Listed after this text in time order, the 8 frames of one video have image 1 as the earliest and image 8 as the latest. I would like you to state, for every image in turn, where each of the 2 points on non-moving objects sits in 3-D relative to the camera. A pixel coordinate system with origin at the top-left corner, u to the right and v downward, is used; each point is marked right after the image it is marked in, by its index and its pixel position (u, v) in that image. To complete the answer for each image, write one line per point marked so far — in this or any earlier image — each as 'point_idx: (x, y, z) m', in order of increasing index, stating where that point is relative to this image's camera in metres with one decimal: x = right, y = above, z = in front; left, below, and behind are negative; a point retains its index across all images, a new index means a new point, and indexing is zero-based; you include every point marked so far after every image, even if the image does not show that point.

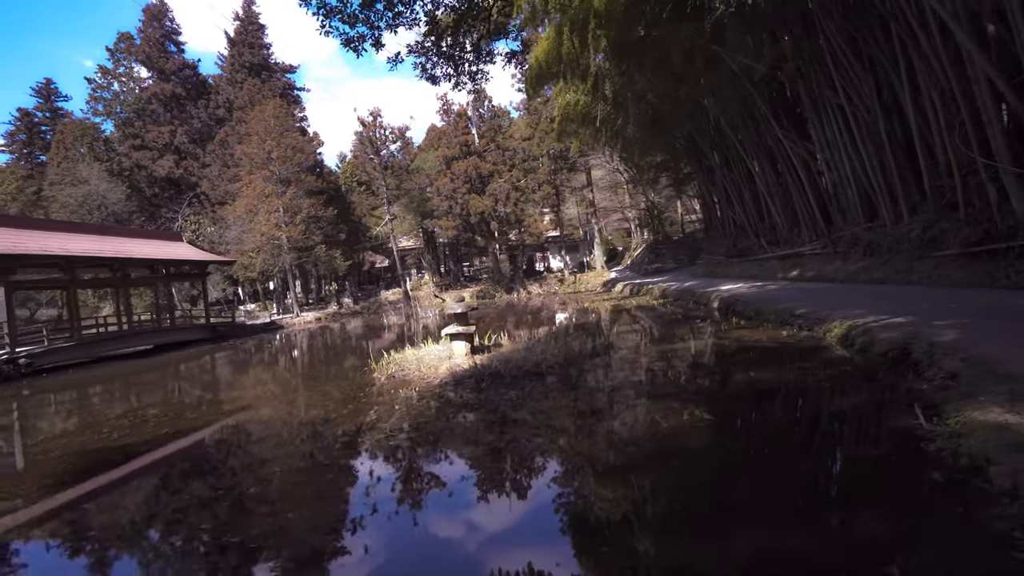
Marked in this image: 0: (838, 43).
0: (+6.2, +4.8, +8.8) m
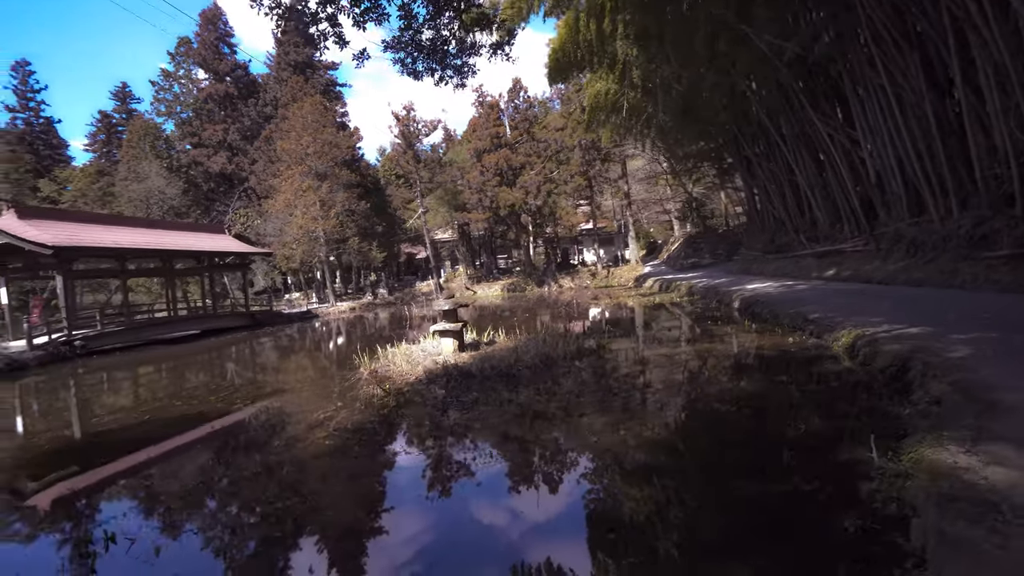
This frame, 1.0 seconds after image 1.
0: (+6.8, +4.8, +8.0) m
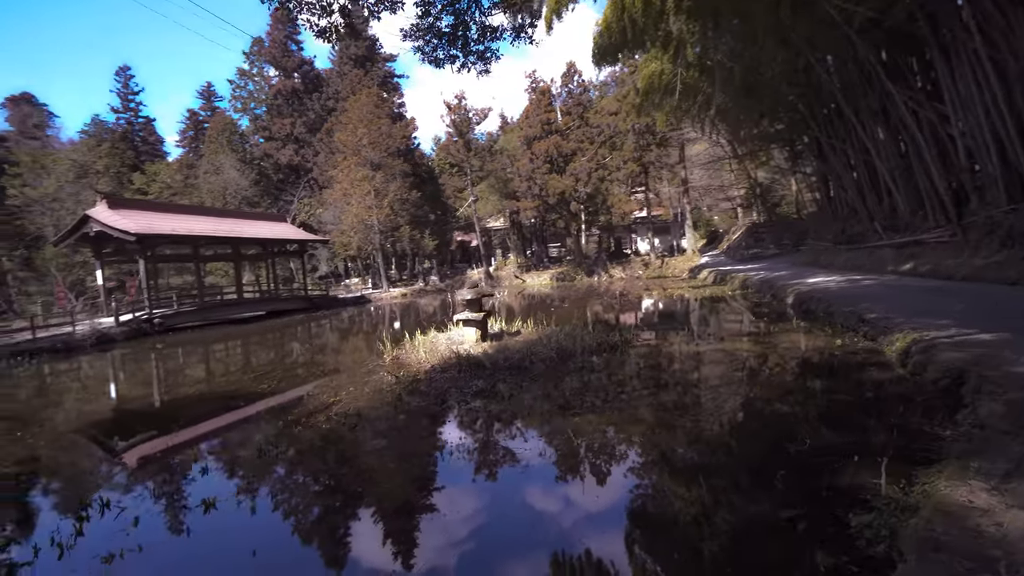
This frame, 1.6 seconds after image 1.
0: (+7.5, +4.9, +6.9) m
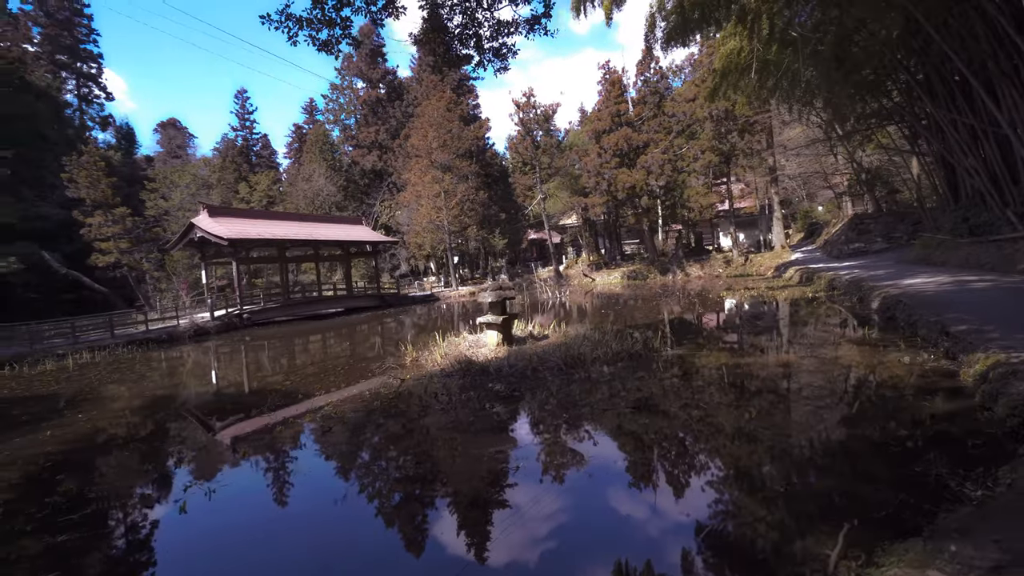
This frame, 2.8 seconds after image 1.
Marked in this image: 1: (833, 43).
0: (+8.2, +4.8, +5.3) m
1: (+4.5, +3.4, +6.2) m
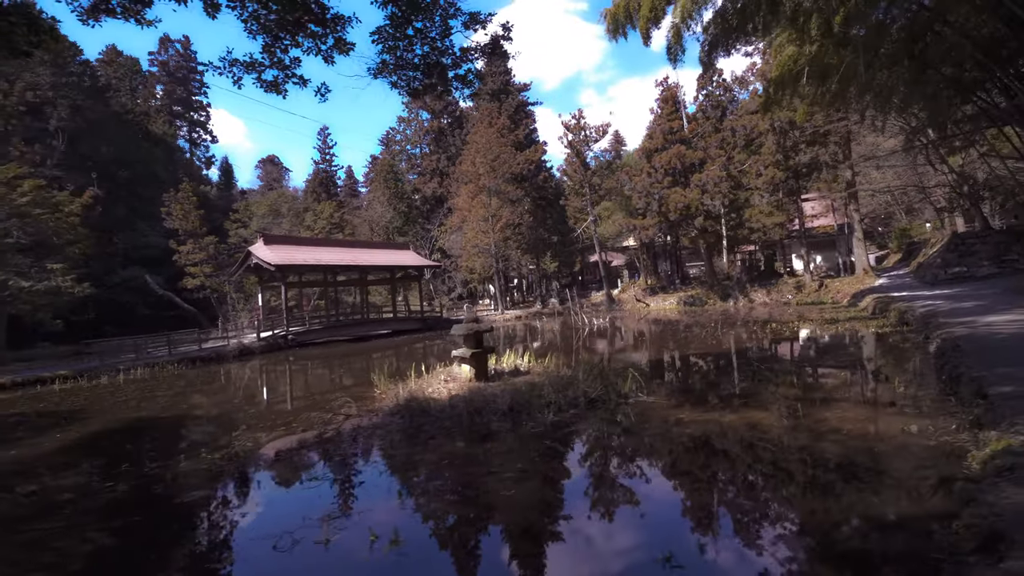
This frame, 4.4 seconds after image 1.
0: (+8.3, +4.5, +3.9) m
1: (+4.8, +3.0, +5.4) m
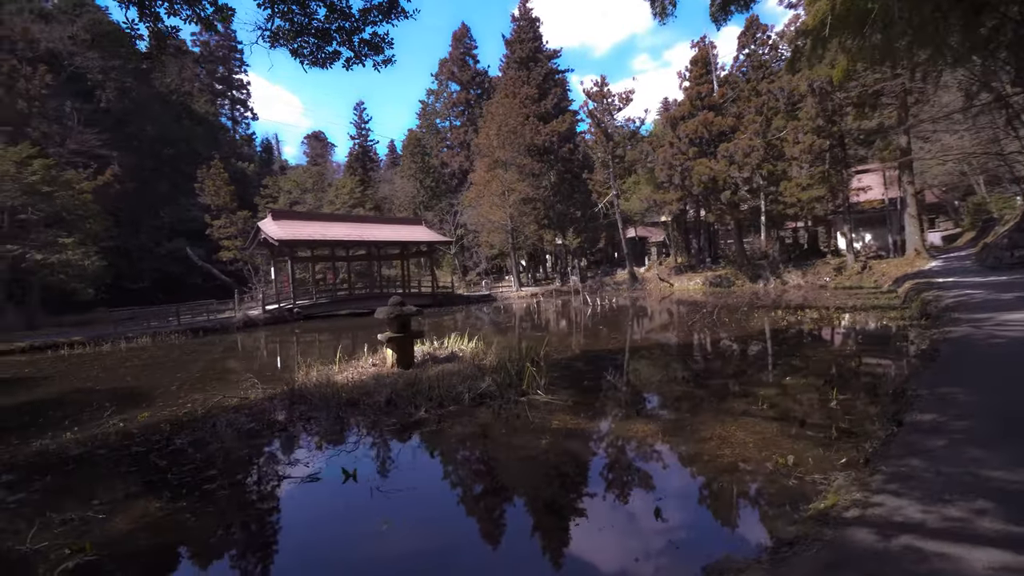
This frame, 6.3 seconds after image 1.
0: (+7.9, +4.4, +2.5) m
1: (+4.5, +3.2, +4.5) m
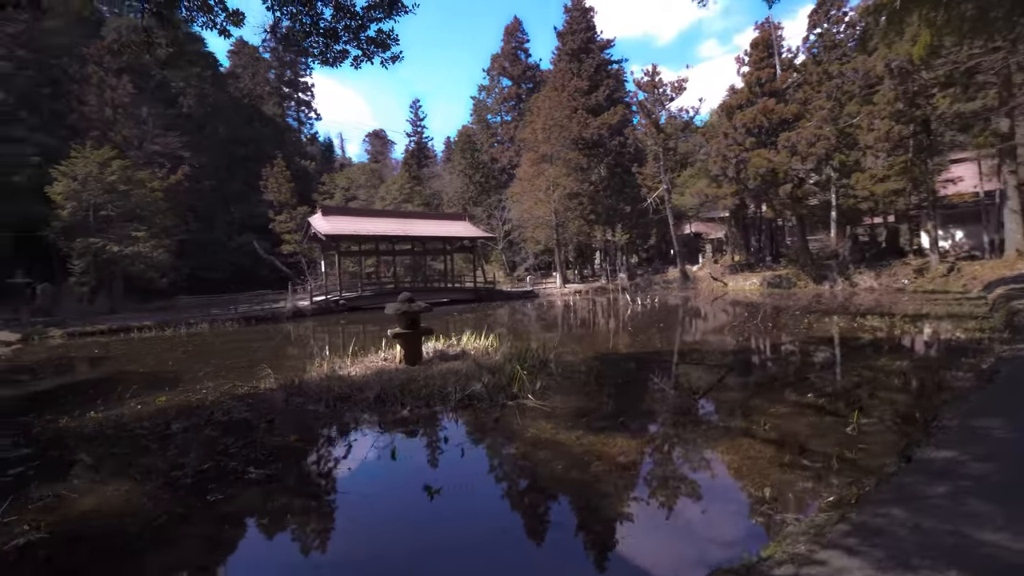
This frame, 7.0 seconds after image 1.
0: (+7.9, +4.3, +1.4) m
1: (+4.8, +3.1, +3.8) m
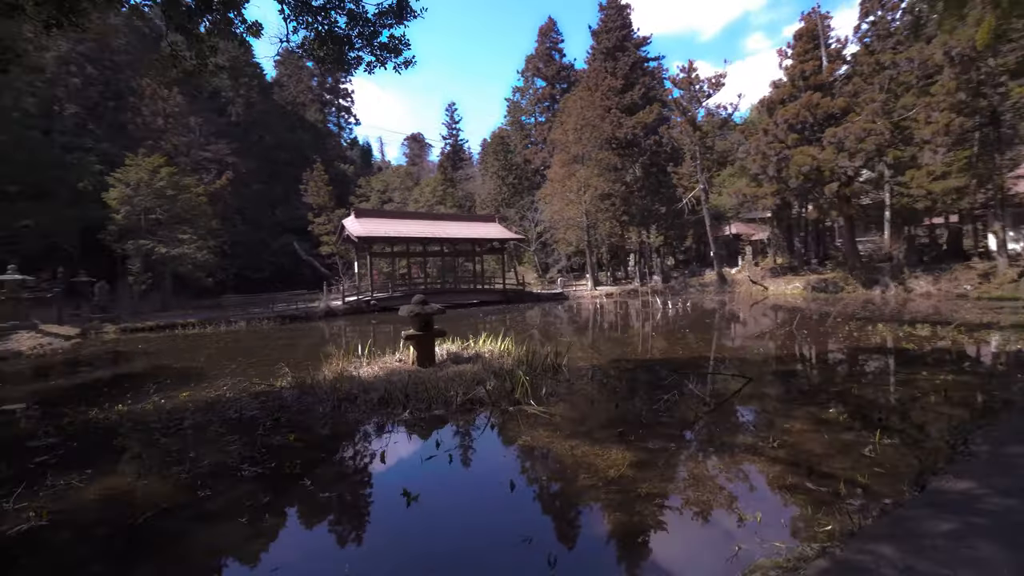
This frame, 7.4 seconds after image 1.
0: (+7.8, +4.2, +0.7) m
1: (+5.0, +3.0, +3.4) m
